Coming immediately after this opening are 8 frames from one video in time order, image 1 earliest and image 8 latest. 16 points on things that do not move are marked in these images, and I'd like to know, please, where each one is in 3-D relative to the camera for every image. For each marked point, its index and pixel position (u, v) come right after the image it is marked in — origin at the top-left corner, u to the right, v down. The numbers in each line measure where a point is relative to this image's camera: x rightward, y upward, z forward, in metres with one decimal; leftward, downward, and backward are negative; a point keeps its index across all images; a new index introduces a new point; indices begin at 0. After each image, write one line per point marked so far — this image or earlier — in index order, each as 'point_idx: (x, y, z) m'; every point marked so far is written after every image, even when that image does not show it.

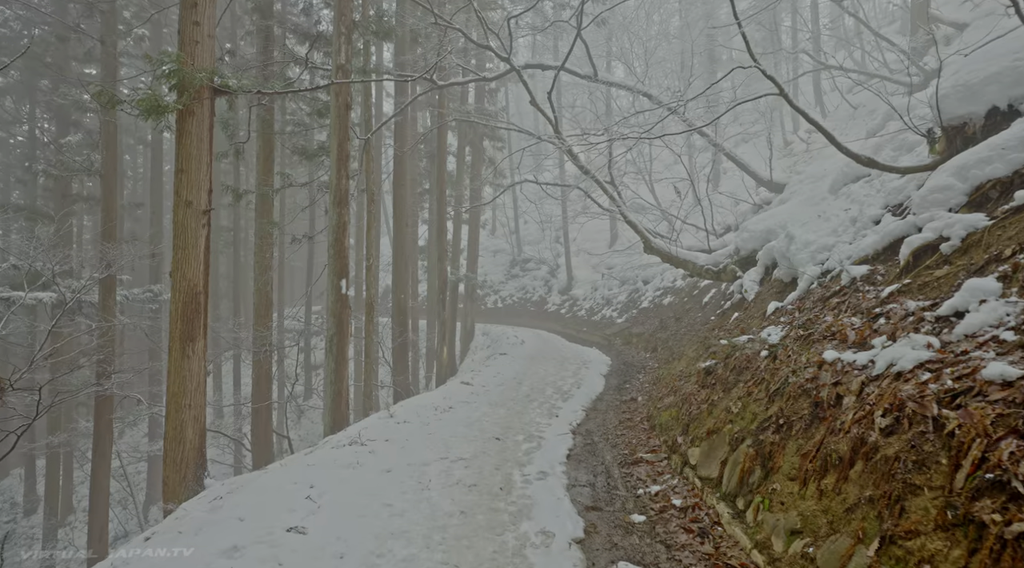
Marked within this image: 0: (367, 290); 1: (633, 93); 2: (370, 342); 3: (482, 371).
0: (-3.0, -0.1, +16.8) m
1: (+2.9, +4.6, +19.7) m
2: (-2.9, -1.2, +16.7) m
3: (-0.6, -1.9, +17.4) m
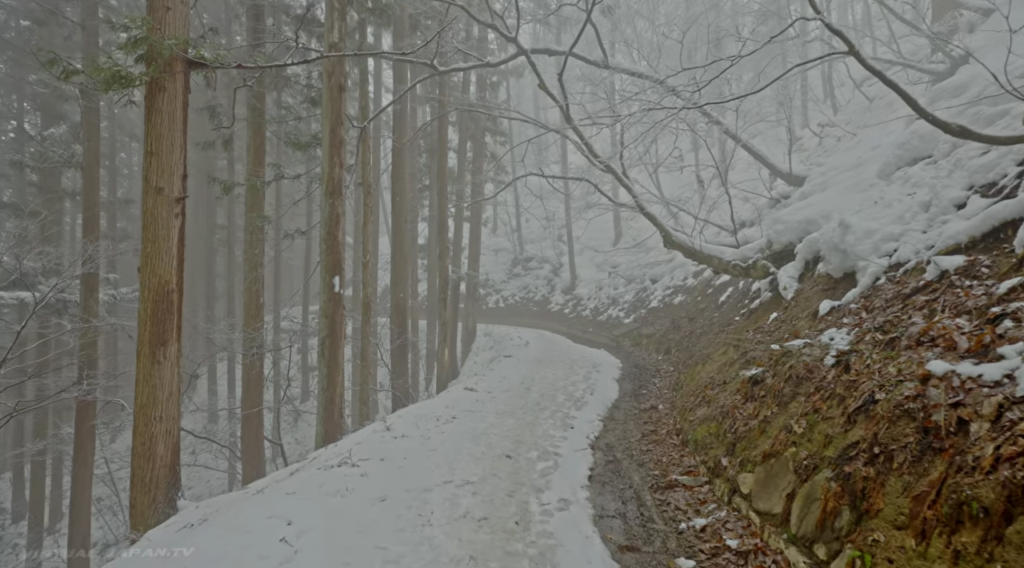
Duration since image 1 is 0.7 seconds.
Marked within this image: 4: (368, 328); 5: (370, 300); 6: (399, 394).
0: (-2.9, -0.1, +15.8) m
1: (+3.0, +4.7, +18.7) m
2: (-2.8, -1.2, +15.7) m
3: (-0.5, -1.9, +16.3) m
4: (-2.8, -0.9, +15.7) m
5: (-2.8, -0.3, +15.8) m
6: (-2.8, -2.7, +19.6) m
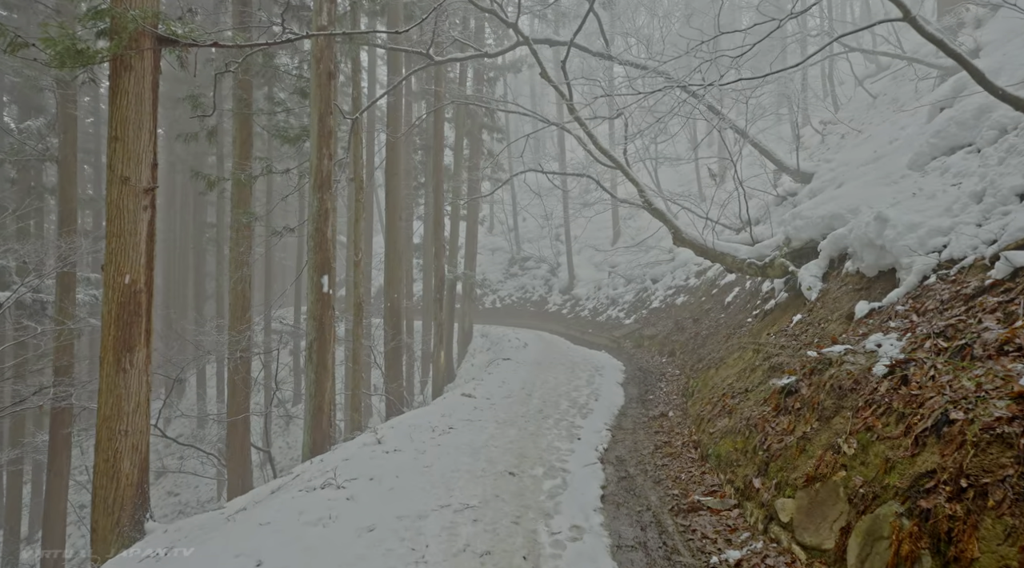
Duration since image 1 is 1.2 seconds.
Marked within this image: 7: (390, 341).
0: (-2.9, -0.1, +15.1) m
1: (+3.0, +4.7, +18.1) m
2: (-2.8, -1.2, +15.0) m
3: (-0.5, -1.9, +15.7) m
4: (-2.9, -0.9, +15.0) m
5: (-2.8, -0.3, +15.1) m
6: (-2.8, -2.7, +18.9) m
7: (-2.9, -1.3, +19.1) m
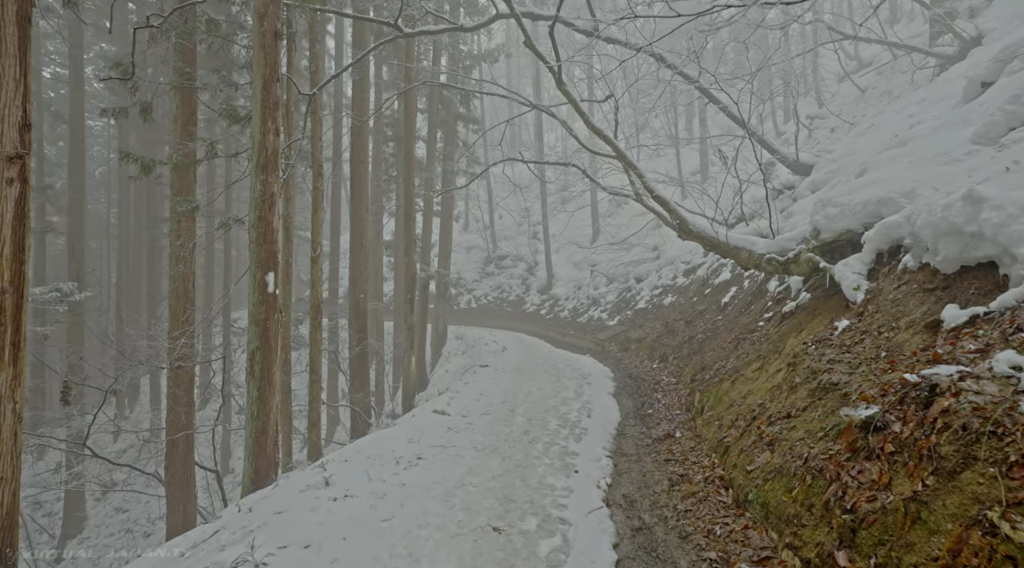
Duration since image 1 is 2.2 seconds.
0: (-3.3, -0.1, +13.5) m
1: (+2.5, +4.7, +16.6) m
2: (-3.2, -1.2, +13.4) m
3: (-0.9, -1.8, +14.1) m
4: (-3.2, -0.9, +13.3) m
5: (-3.2, -0.3, +13.4) m
6: (-3.3, -2.7, +17.3) m
7: (-3.4, -1.3, +17.4) m
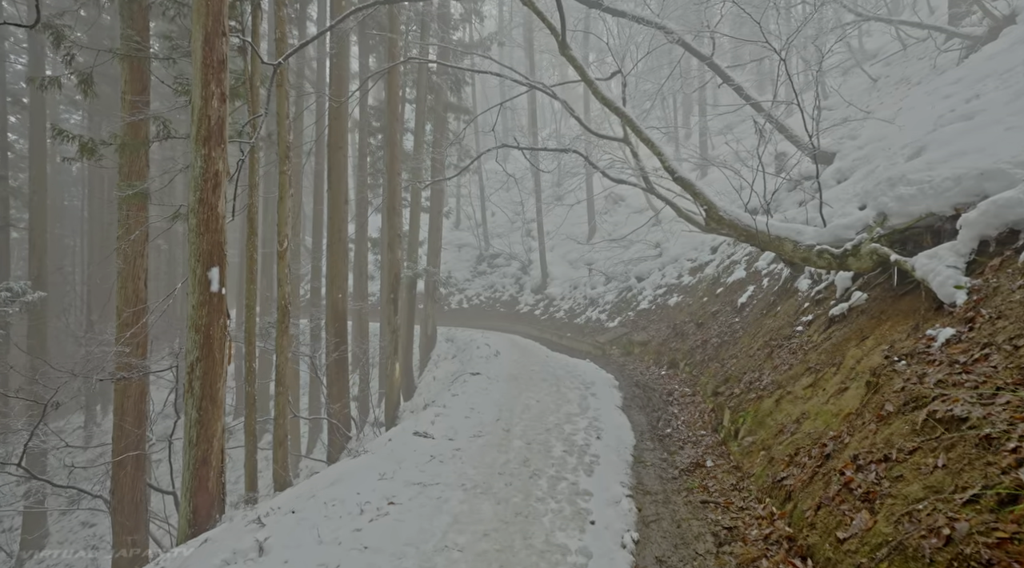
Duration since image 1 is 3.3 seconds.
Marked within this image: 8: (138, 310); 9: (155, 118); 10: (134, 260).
0: (-3.3, -0.1, +11.8) m
1: (+2.4, +4.7, +15.0) m
2: (-3.3, -1.1, +11.7) m
3: (-1.0, -1.8, +12.5) m
4: (-3.3, -0.9, +11.7) m
5: (-3.2, -0.3, +11.8) m
6: (-3.4, -2.7, +15.7) m
7: (-3.5, -1.3, +15.8) m
8: (-5.5, -0.4, +11.9) m
9: (-5.1, +2.4, +11.7) m
10: (-5.5, +0.4, +11.7) m
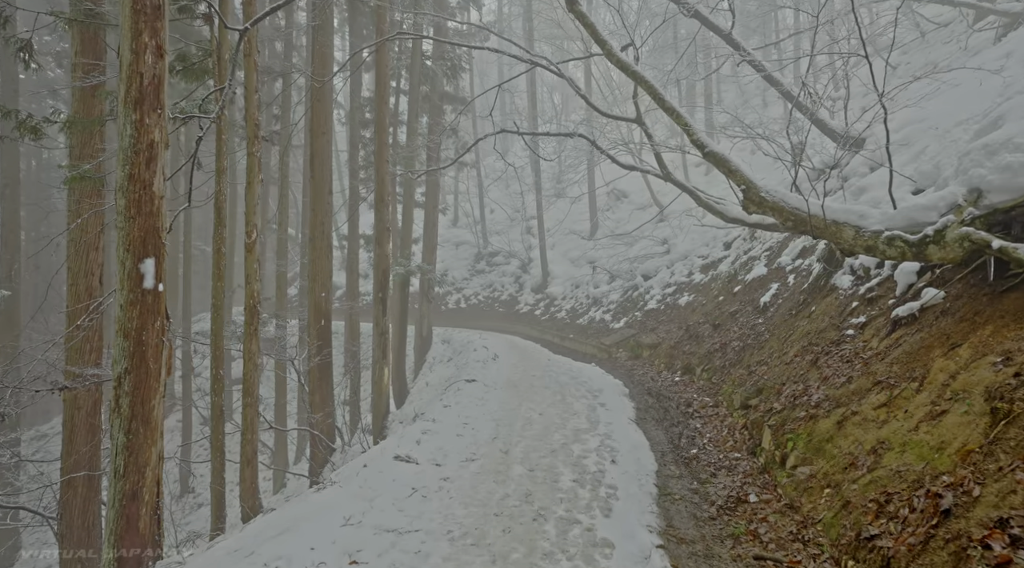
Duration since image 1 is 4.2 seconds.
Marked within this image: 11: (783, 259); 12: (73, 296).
0: (-3.3, 0.0, +10.5) m
1: (+2.4, +4.8, +13.7) m
2: (-3.3, -1.1, +10.4) m
3: (-1.0, -1.8, +11.1) m
4: (-3.3, -0.9, +10.4) m
5: (-3.2, -0.3, +10.4) m
6: (-3.4, -2.6, +14.3) m
7: (-3.5, -1.3, +14.5) m
8: (-5.5, -0.3, +10.6) m
9: (-5.1, +2.4, +10.3) m
10: (-5.5, +0.4, +10.3) m
11: (+4.6, +0.4, +13.9) m
12: (-5.6, -0.1, +10.4) m
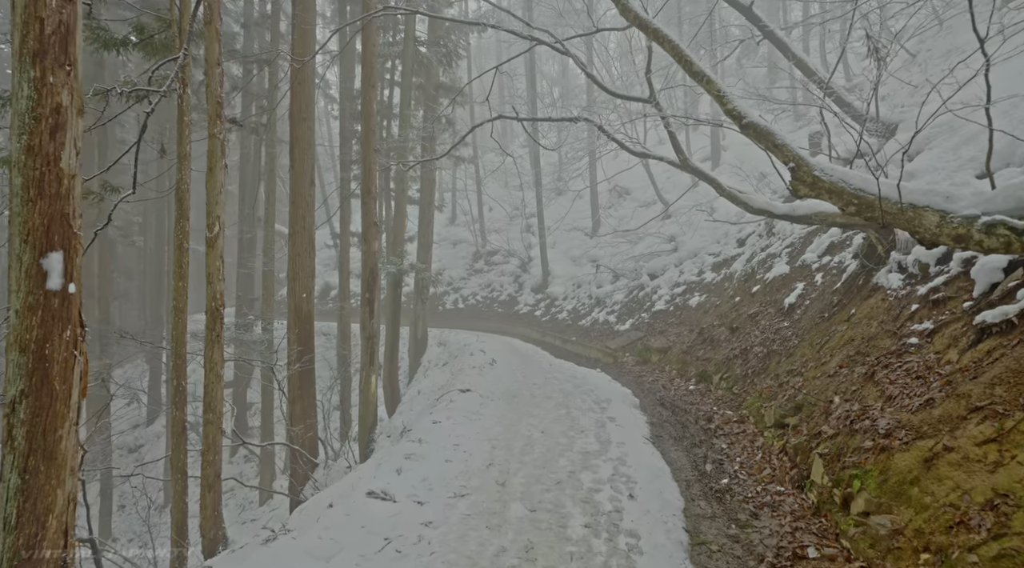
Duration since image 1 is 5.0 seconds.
0: (-3.4, 0.0, +9.2) m
1: (+2.4, +4.8, +12.4) m
2: (-3.3, -1.1, +9.1) m
3: (-1.0, -1.8, +9.9) m
4: (-3.3, -0.9, +9.1) m
5: (-3.3, -0.3, +9.2) m
6: (-3.4, -2.6, +13.1) m
7: (-3.5, -1.2, +13.2) m
8: (-5.5, -0.3, +9.3) m
9: (-5.2, +2.4, +9.1) m
10: (-5.5, +0.4, +9.1) m
11: (+4.6, +0.4, +12.7) m
12: (-5.6, -0.1, +9.2) m
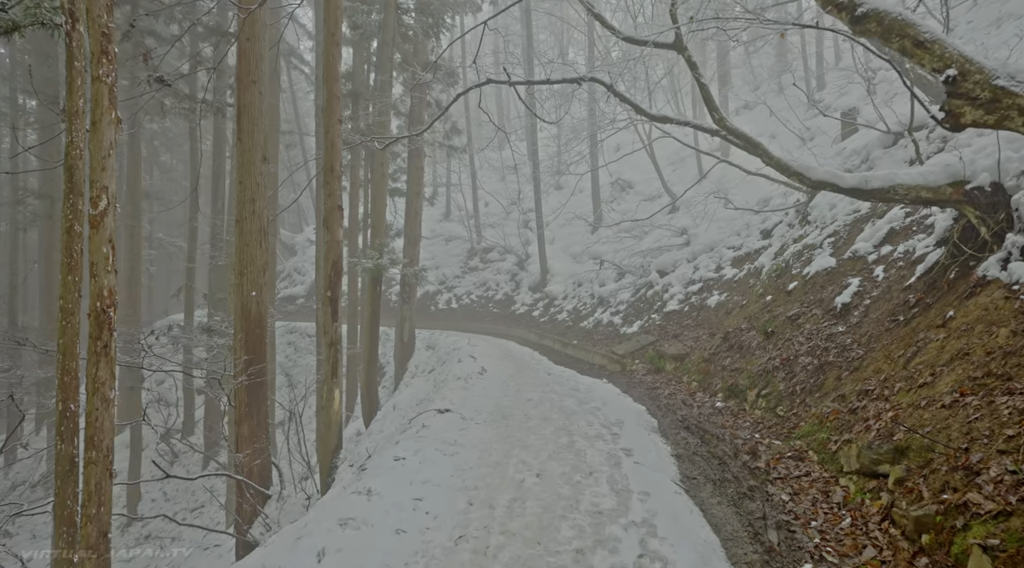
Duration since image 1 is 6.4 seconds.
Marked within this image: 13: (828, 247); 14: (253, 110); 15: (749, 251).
0: (-3.5, 0.0, +7.0) m
1: (+2.3, +4.8, +10.2) m
2: (-3.4, -1.1, +6.9) m
3: (-1.1, -1.7, +7.6) m
4: (-3.4, -0.8, +6.8) m
5: (-3.4, -0.2, +6.9) m
6: (-3.6, -2.5, +10.8) m
7: (-3.7, -1.2, +11.0) m
8: (-5.7, -0.3, +7.0) m
9: (-5.3, +2.5, +6.8) m
10: (-5.6, +0.5, +6.8) m
11: (+4.5, +0.5, +10.4) m
12: (-5.8, -0.1, +6.9) m
13: (+4.6, +0.6, +11.8) m
14: (-3.6, +2.4, +11.0) m
15: (+4.7, +0.7, +16.1) m
